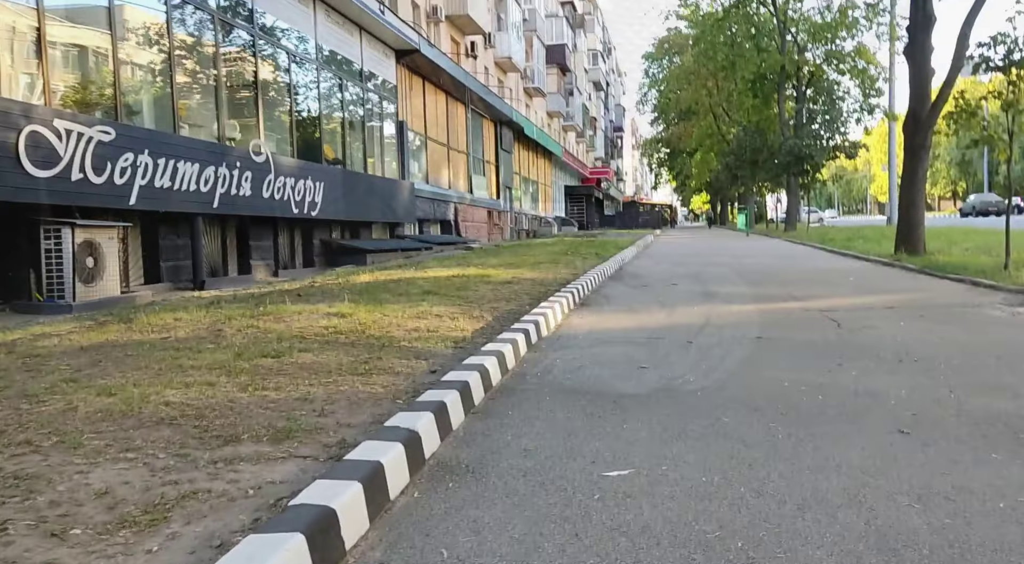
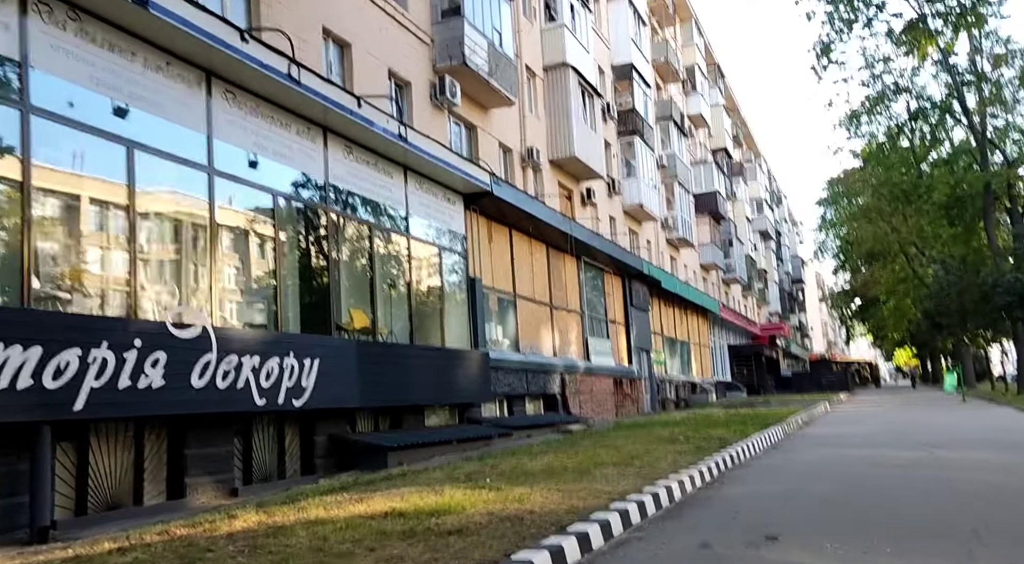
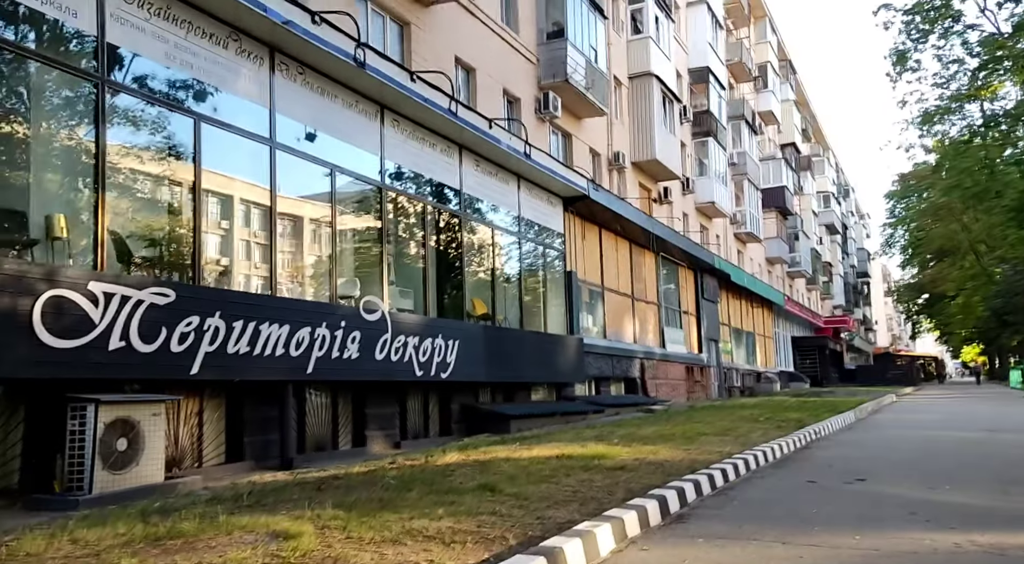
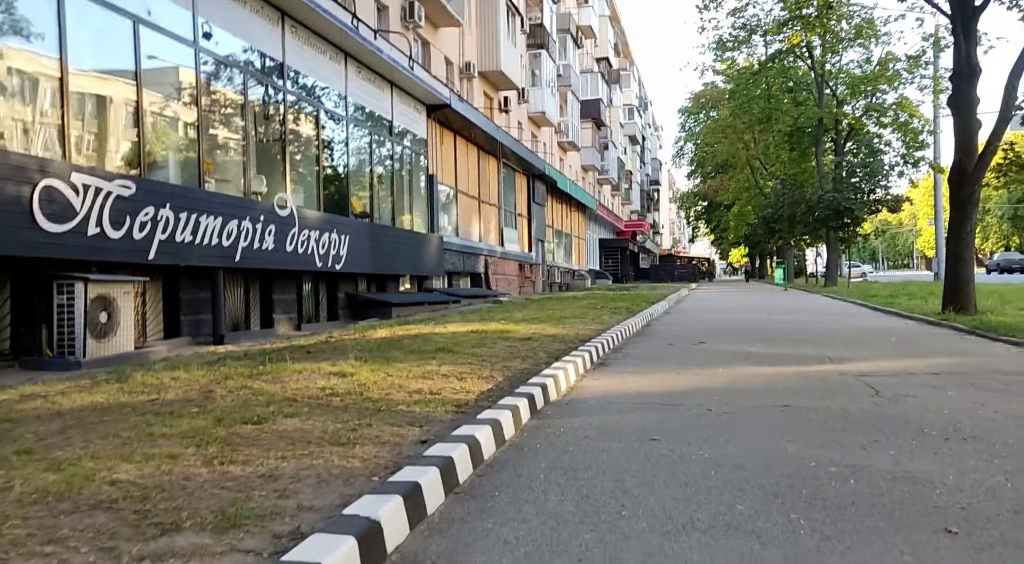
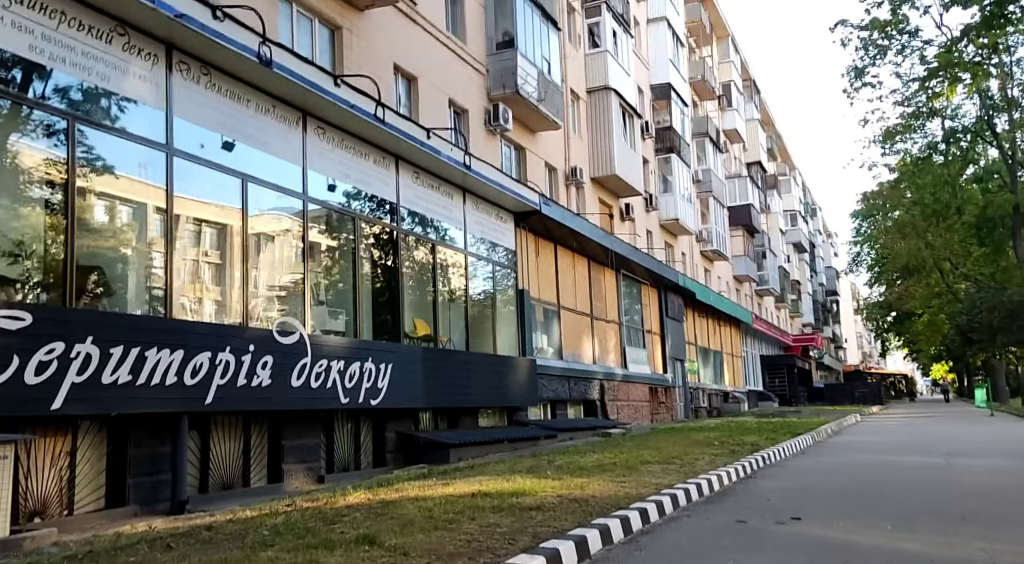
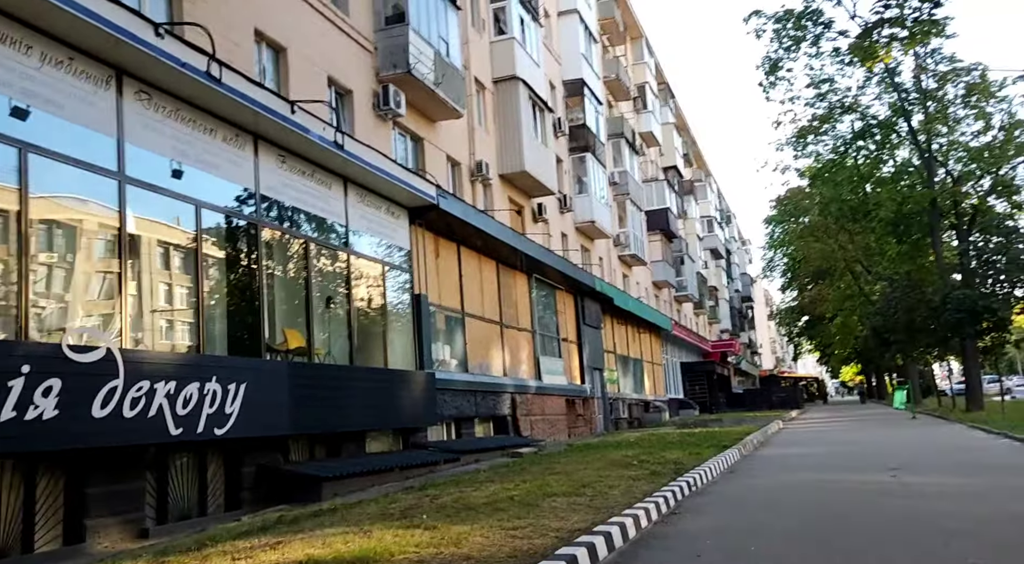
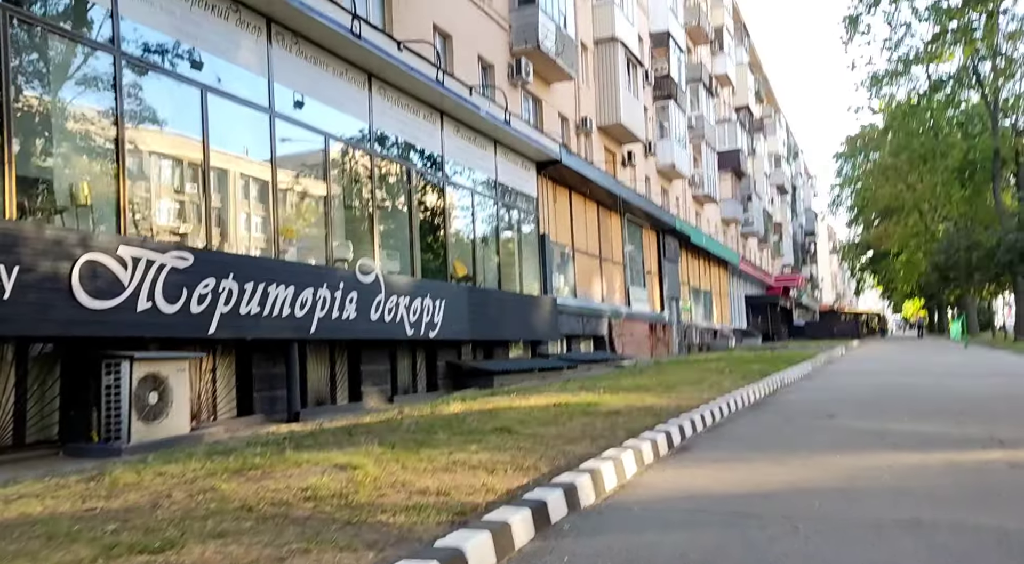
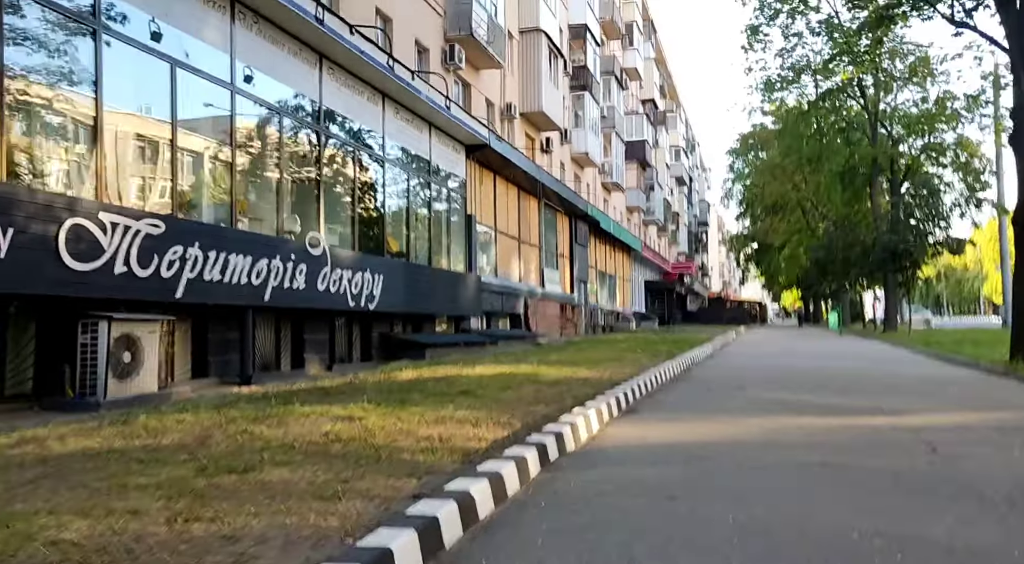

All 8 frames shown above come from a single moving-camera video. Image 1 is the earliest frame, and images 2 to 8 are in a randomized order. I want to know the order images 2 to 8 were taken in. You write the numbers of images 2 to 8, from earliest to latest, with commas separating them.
4, 8, 7, 3, 5, 2, 6
